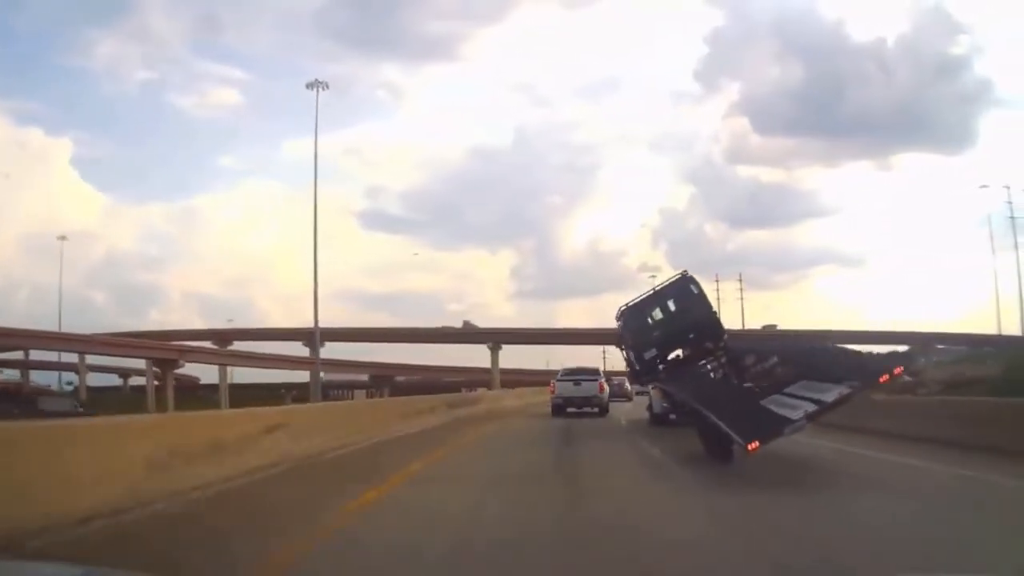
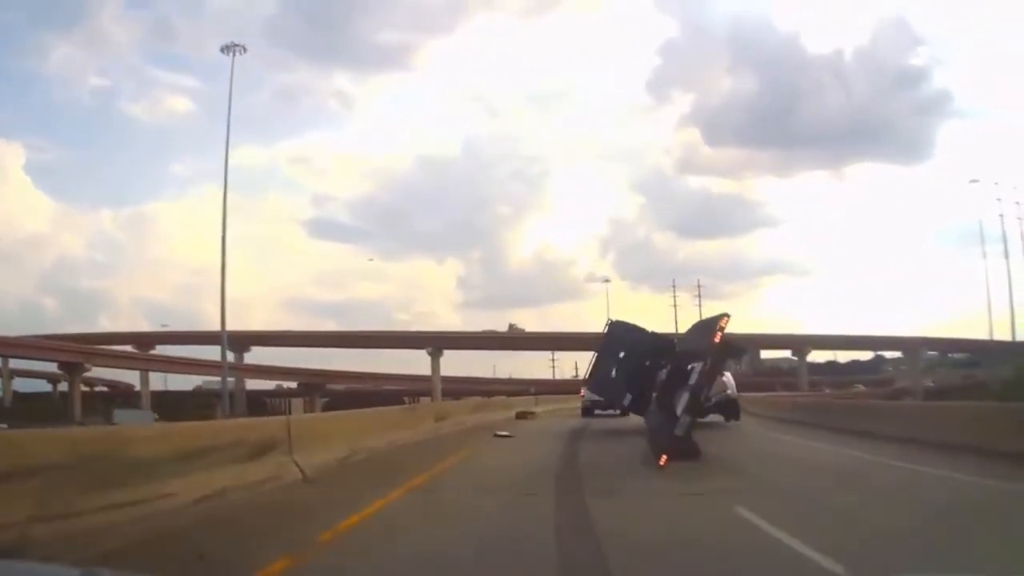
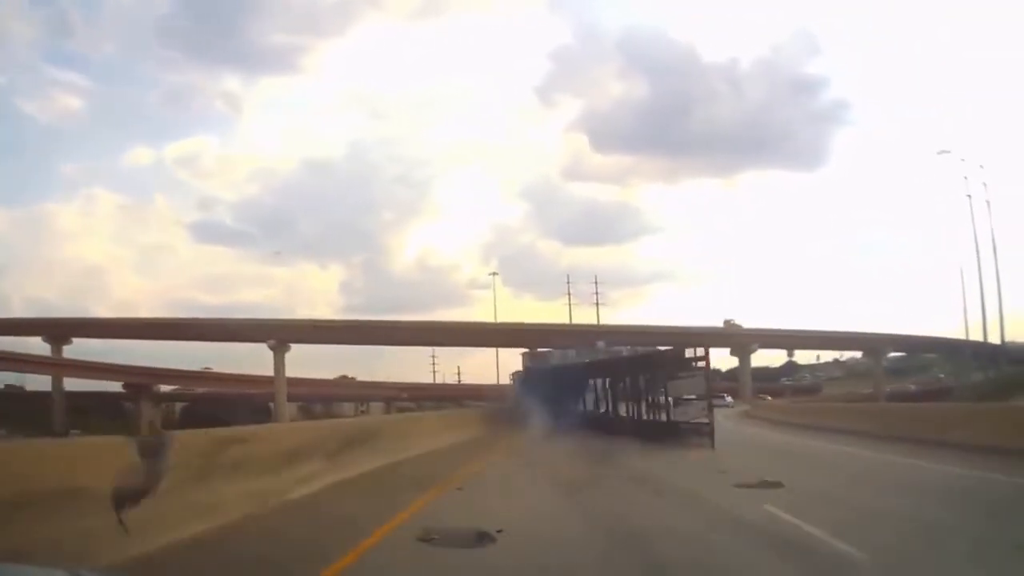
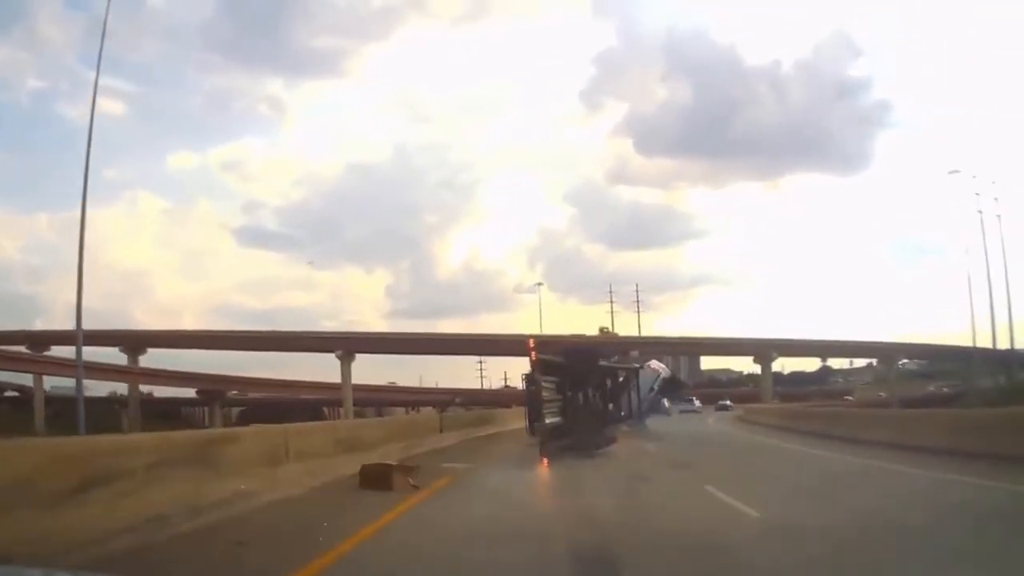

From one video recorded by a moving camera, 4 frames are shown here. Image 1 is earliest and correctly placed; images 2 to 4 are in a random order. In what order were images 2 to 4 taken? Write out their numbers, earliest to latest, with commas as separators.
2, 4, 3
